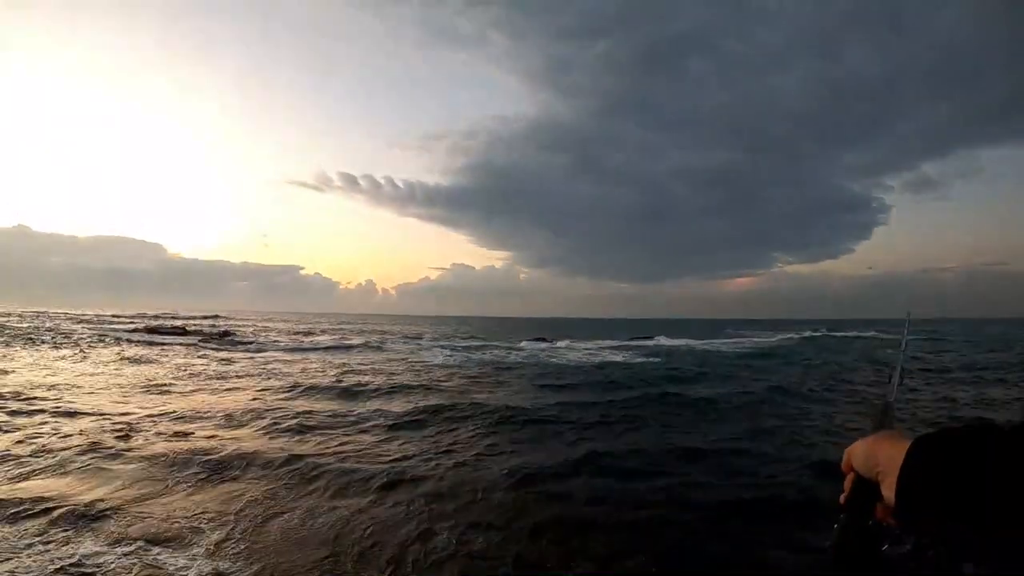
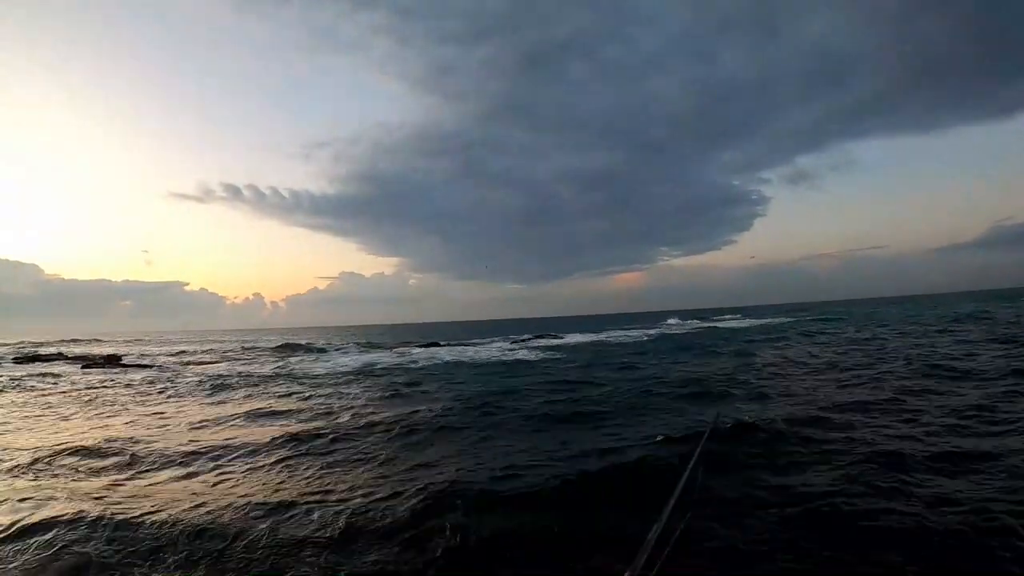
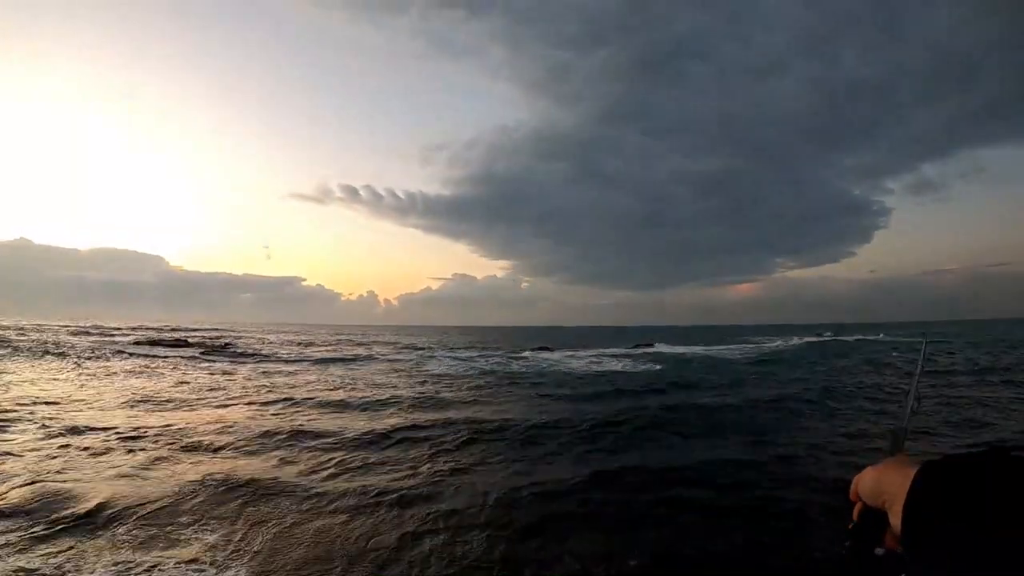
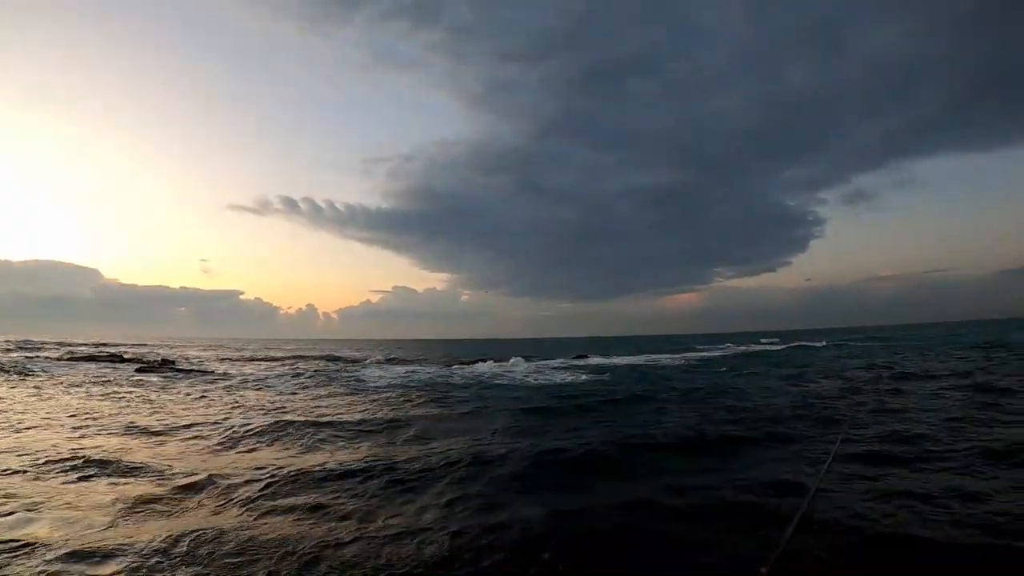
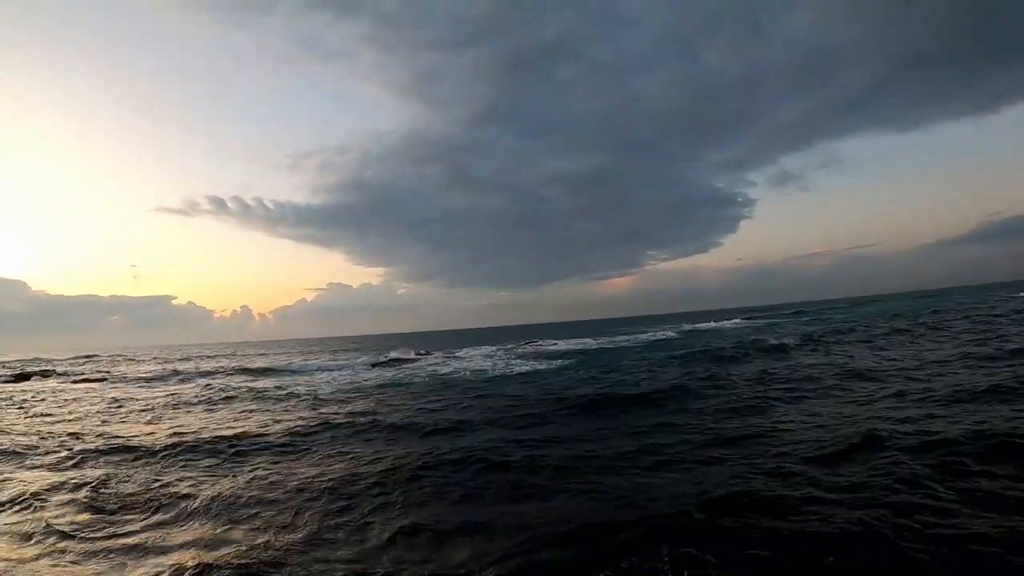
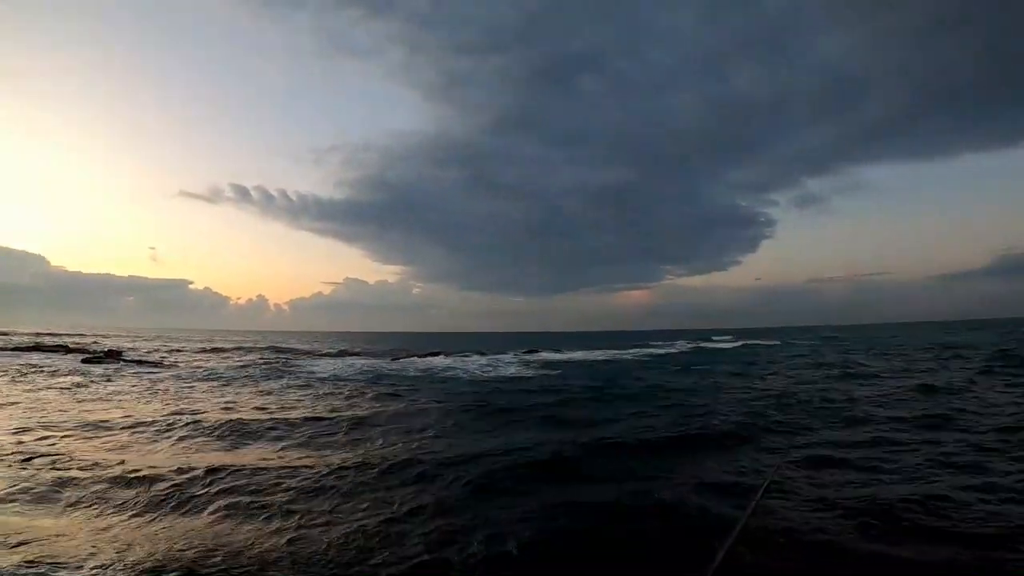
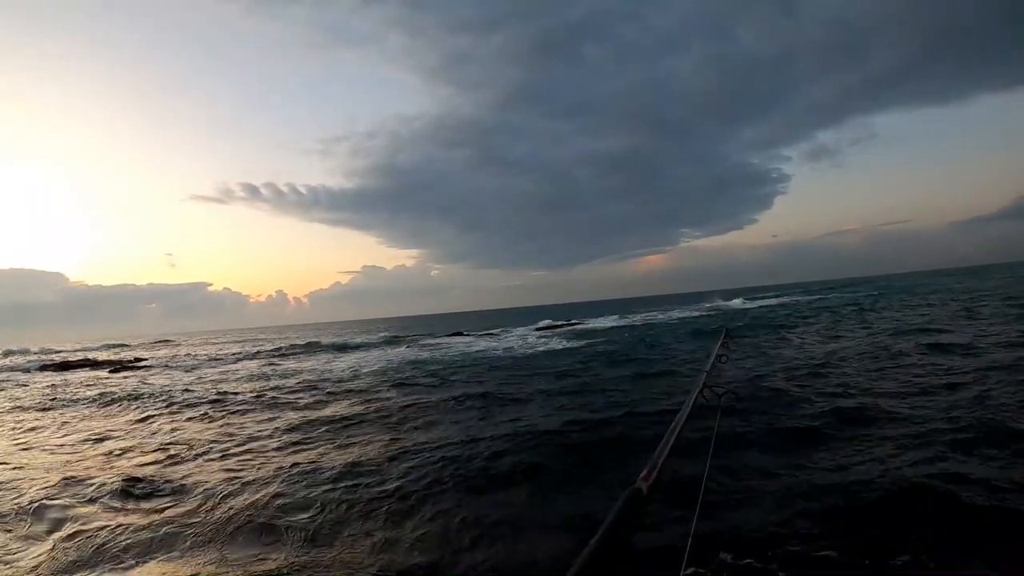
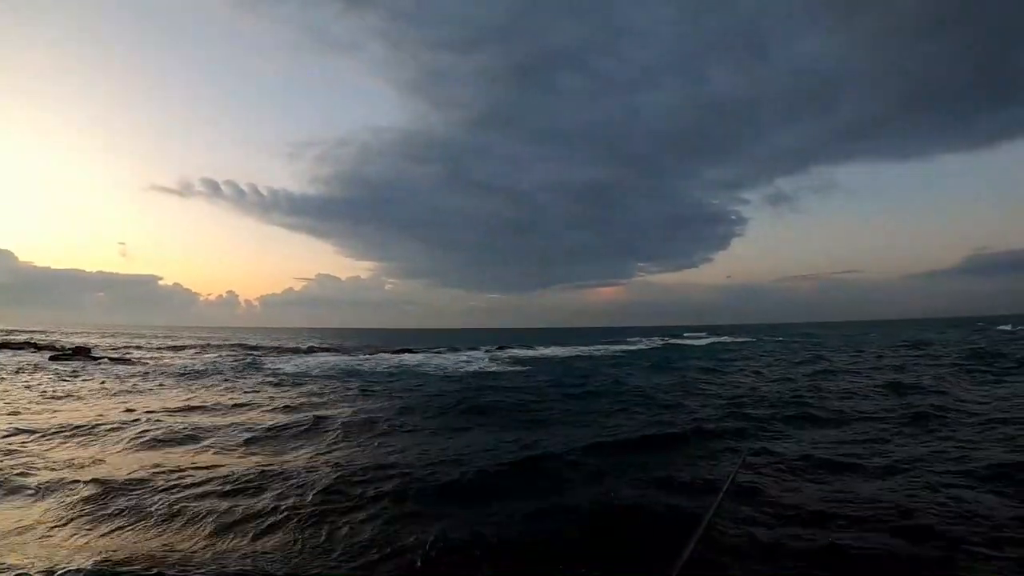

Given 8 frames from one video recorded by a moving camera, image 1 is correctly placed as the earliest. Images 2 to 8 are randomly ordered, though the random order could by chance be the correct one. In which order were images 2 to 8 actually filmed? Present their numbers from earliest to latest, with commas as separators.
3, 4, 6, 8, 2, 7, 5
